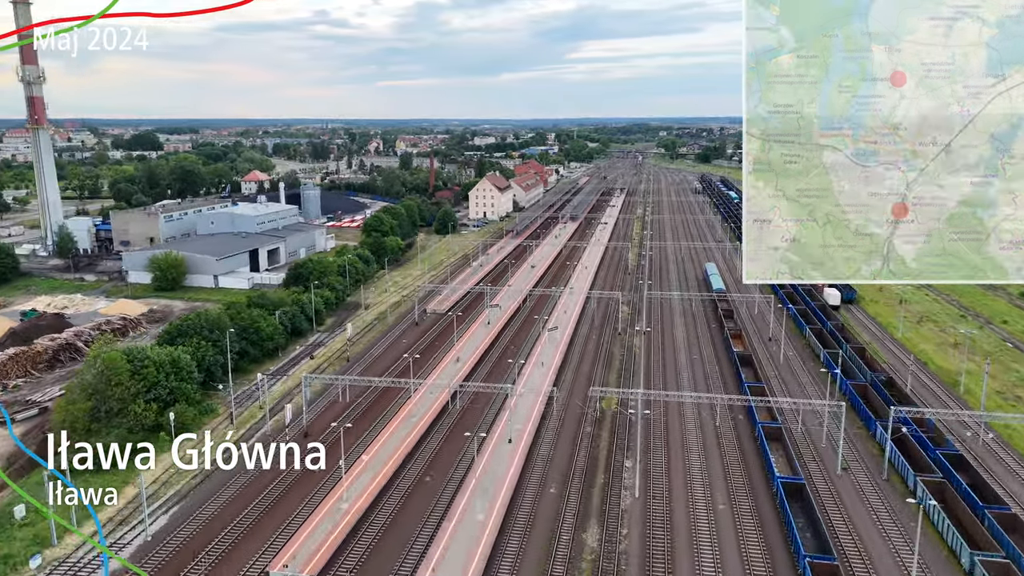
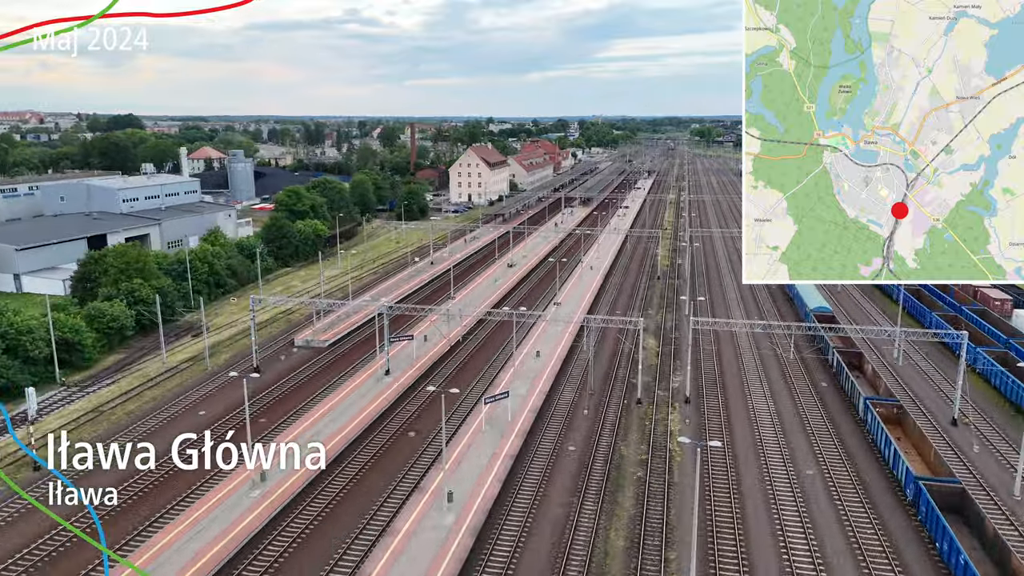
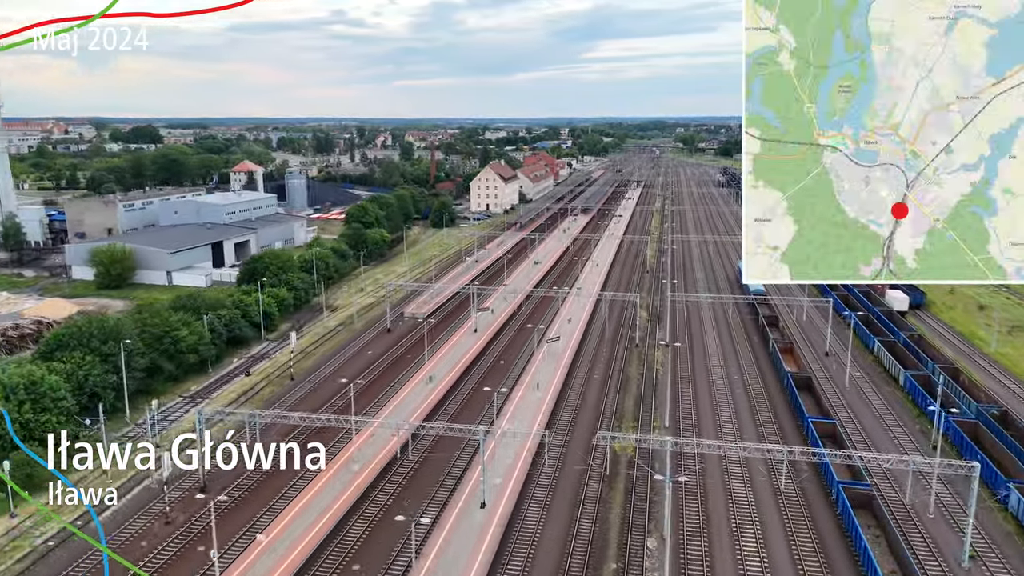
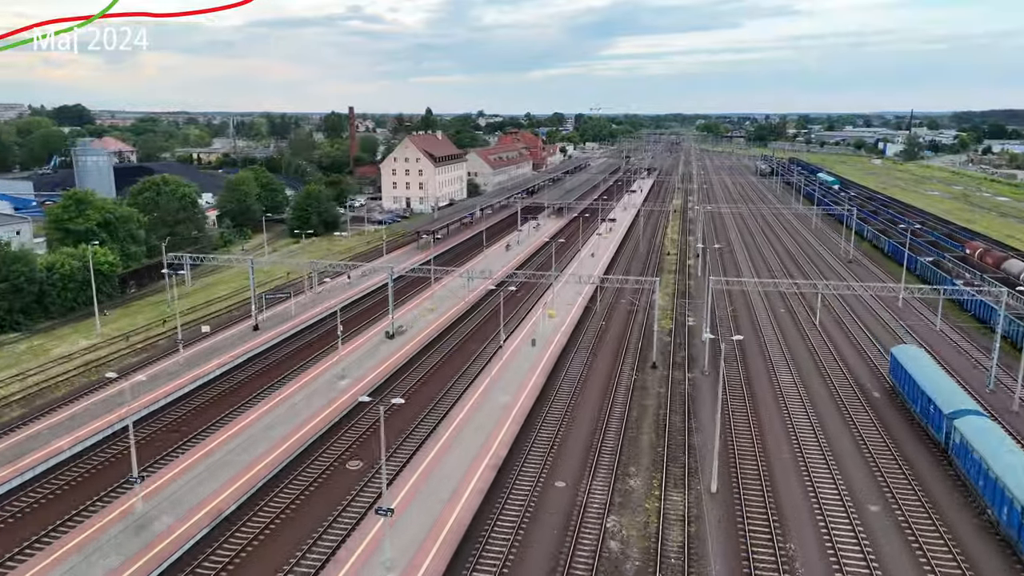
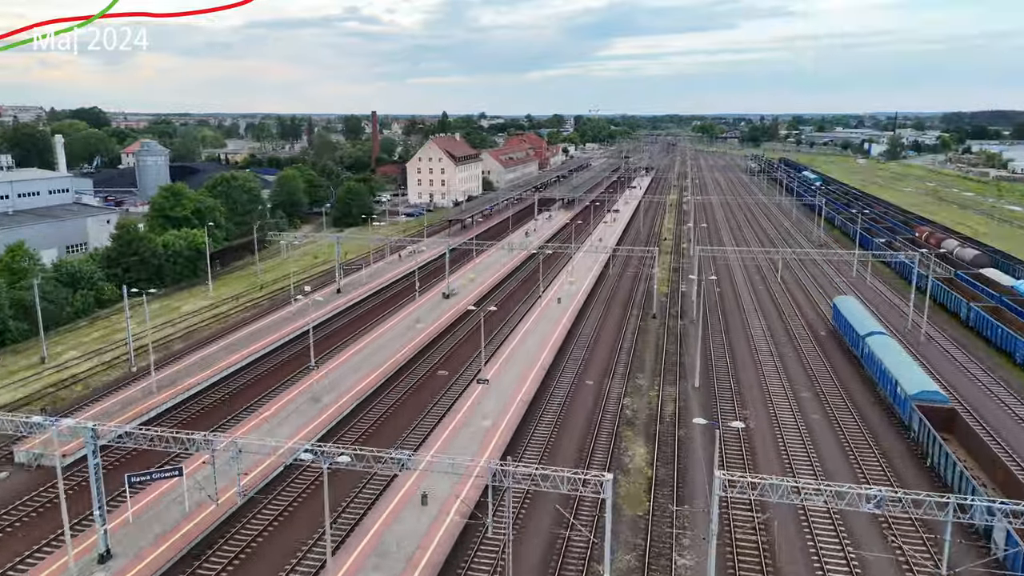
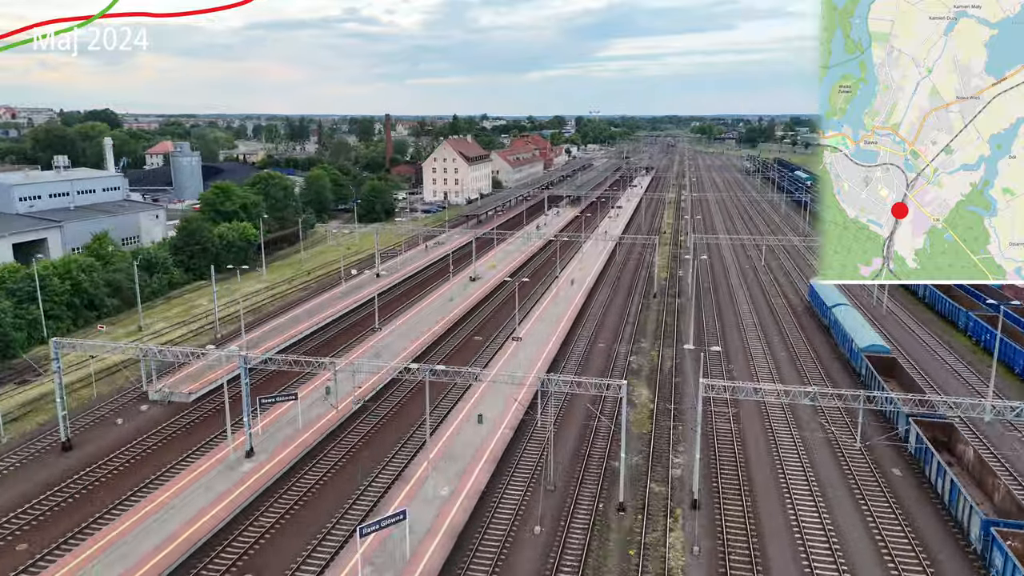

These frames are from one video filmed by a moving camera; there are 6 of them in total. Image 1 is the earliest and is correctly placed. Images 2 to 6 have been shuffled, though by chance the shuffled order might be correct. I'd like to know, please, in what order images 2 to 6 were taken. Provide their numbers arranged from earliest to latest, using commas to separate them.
3, 2, 6, 5, 4
